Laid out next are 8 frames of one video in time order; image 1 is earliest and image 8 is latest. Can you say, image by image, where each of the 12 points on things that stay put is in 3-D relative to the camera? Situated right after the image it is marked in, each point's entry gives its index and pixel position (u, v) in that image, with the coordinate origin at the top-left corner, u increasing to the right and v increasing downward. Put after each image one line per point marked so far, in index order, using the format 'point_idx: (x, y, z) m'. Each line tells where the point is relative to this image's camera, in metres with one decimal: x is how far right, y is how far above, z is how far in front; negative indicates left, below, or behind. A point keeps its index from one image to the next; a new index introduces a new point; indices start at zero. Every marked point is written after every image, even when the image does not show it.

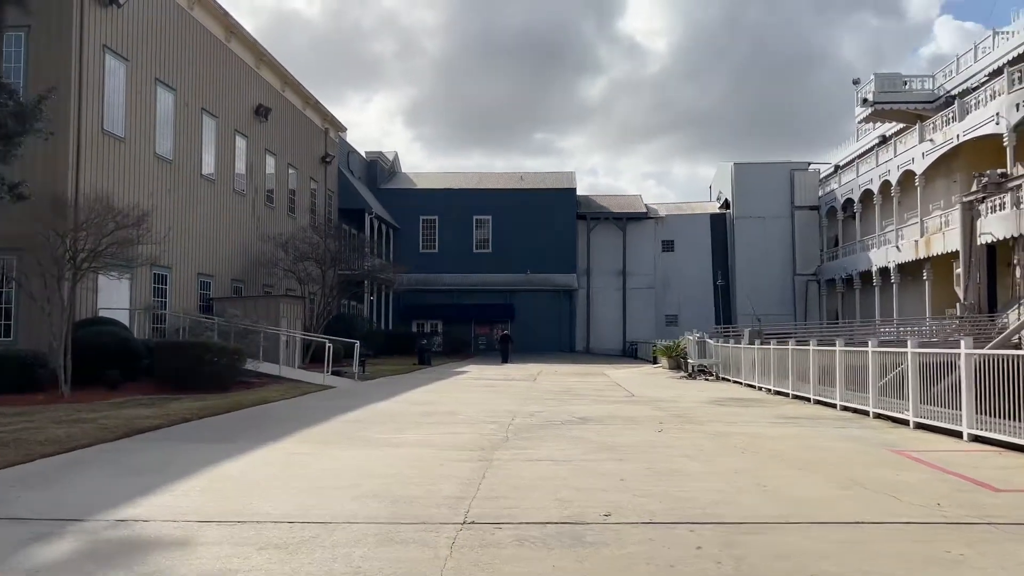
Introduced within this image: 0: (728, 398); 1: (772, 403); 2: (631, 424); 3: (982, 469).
0: (+2.9, -1.4, +10.8) m
1: (+3.3, -1.4, +10.3) m
2: (+1.1, -1.2, +7.3) m
3: (+2.9, -1.1, +5.0) m
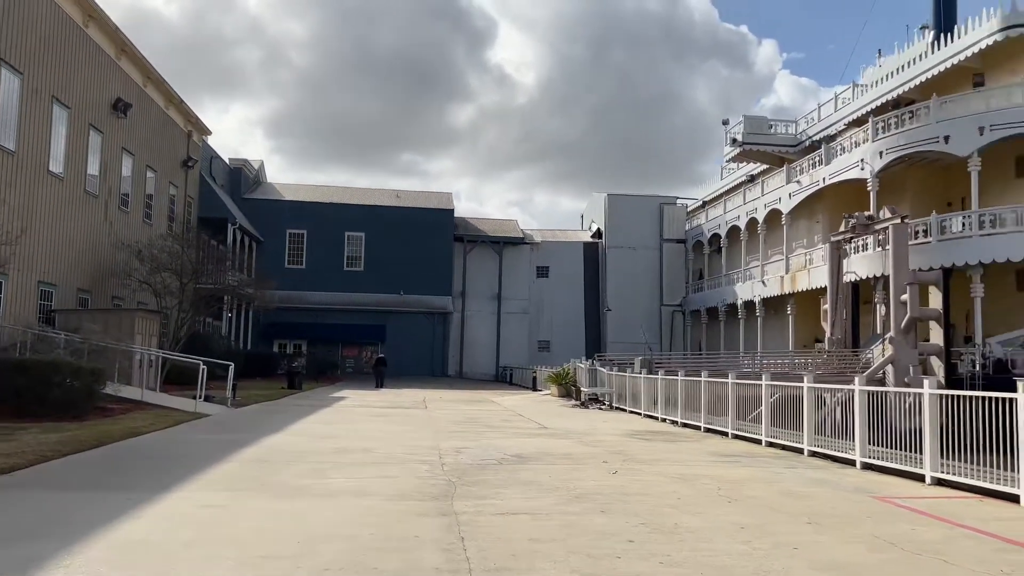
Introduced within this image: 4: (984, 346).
0: (+1.7, -1.8, +10.4) m
1: (+2.2, -1.8, +10.0) m
2: (+0.5, -1.4, +6.7) m
3: (+2.7, -1.3, +4.7) m
4: (+10.9, -1.3, +18.9) m
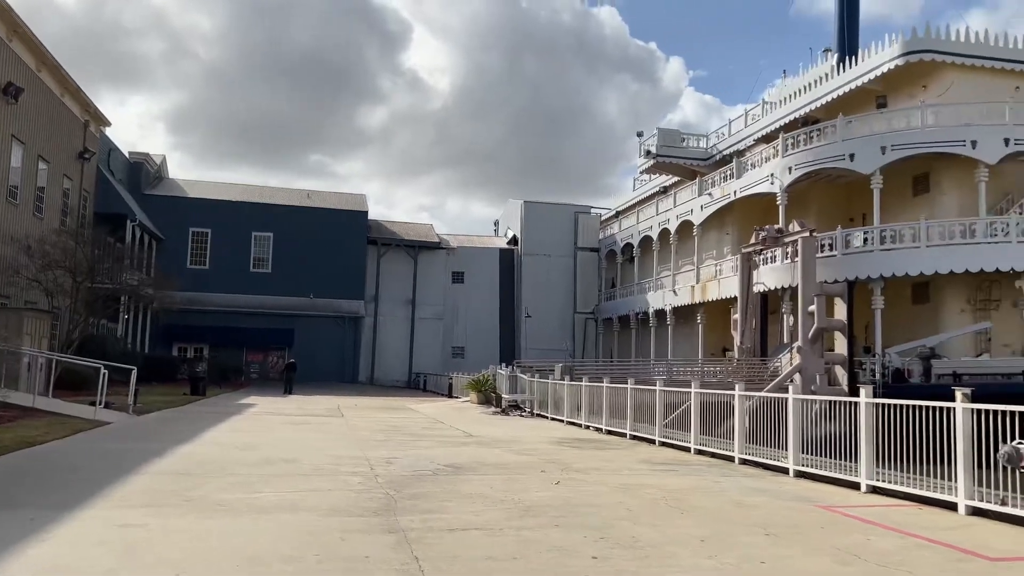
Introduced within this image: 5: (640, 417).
0: (+0.7, -1.9, +10.3) m
1: (+1.3, -1.9, +10.0) m
2: (0.0, -1.5, +6.4) m
3: (+2.4, -1.4, +4.8) m
4: (+8.9, -1.6, +19.7) m
5: (+1.8, -1.8, +11.2) m
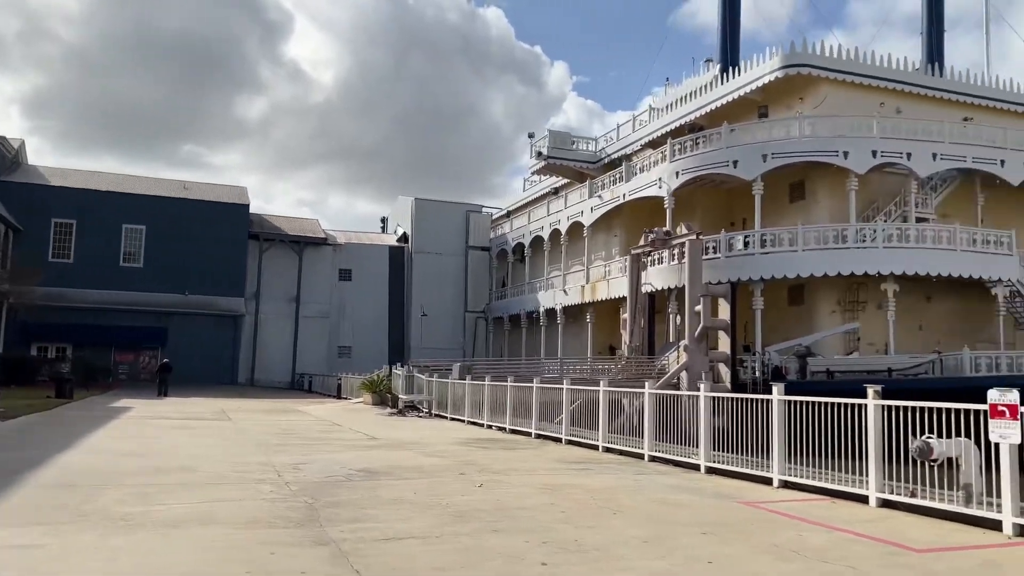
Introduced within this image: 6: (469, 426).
0: (-0.5, -1.9, +10.2) m
1: (+0.1, -1.9, +9.9) m
2: (-0.6, -1.4, +6.2) m
3: (+2.0, -1.4, +4.9) m
4: (+6.3, -1.7, +20.7) m
5: (+0.4, -1.8, +11.3) m
6: (-0.7, -2.4, +14.4) m
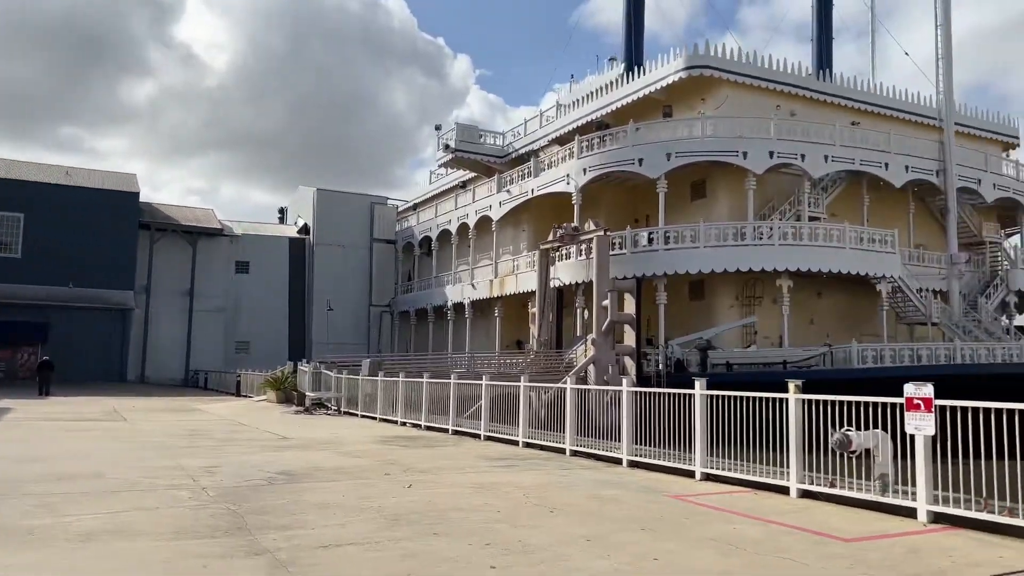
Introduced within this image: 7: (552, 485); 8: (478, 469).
0: (-1.5, -1.8, +10.0) m
1: (-0.8, -1.8, +9.8) m
2: (-1.1, -1.4, +6.1) m
3: (+1.6, -1.4, +5.1) m
4: (+4.0, -1.6, +21.2) m
5: (-0.7, -1.7, +11.2) m
6: (-2.2, -2.3, +14.2) m
7: (+0.3, -1.4, +5.9) m
8: (-0.3, -1.5, +7.0) m
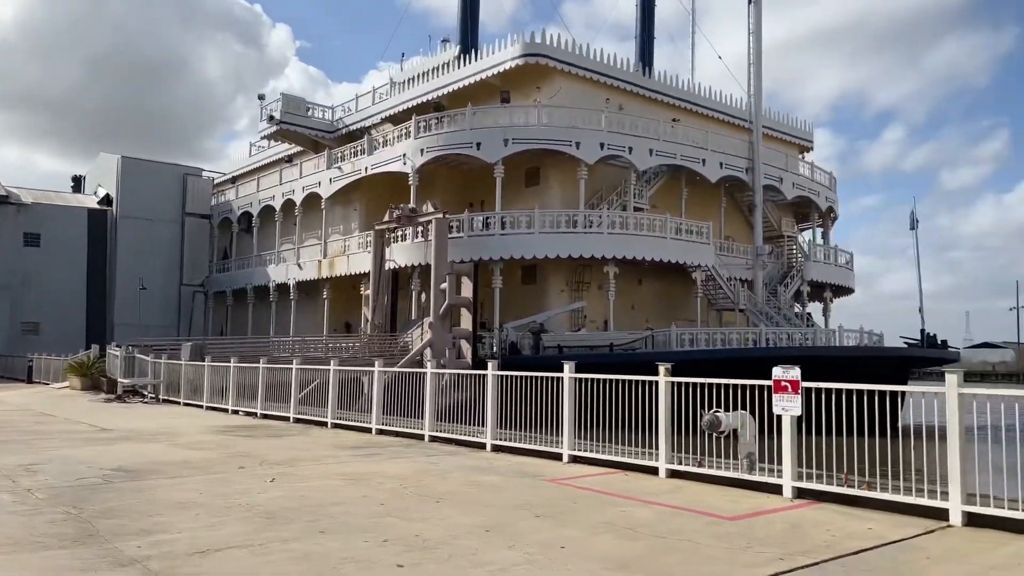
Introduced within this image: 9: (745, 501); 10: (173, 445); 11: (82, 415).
0: (-3.2, -1.6, +9.3) m
1: (-2.6, -1.6, +9.3) m
2: (-2.0, -1.2, +5.6) m
3: (+0.9, -1.3, +5.2) m
4: (-0.3, -1.1, +21.5) m
5: (-2.7, -1.4, +10.6) m
6: (-4.8, -2.0, +13.3) m
7: (-0.6, -1.3, +5.7) m
8: (-1.4, -1.4, +6.6) m
9: (+1.4, -1.3, +4.9) m
10: (-3.1, -1.4, +7.3) m
11: (-5.5, -1.6, +10.5) m
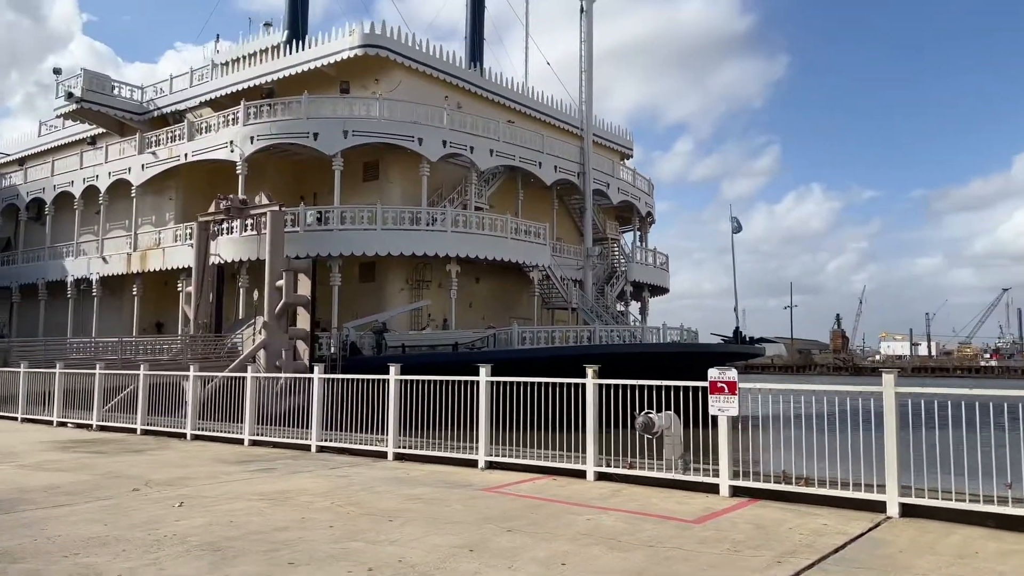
0: (-4.5, -1.5, +8.2) m
1: (-3.8, -1.6, +8.3) m
2: (-2.4, -1.2, +4.8) m
3: (+0.5, -1.3, +5.1) m
4: (-4.4, -1.1, +20.7) m
5: (-4.3, -1.4, +9.6) m
6: (-6.9, -1.9, +11.7) m
7: (-1.1, -1.3, +5.3) m
8: (-2.1, -1.4, +6.0) m
9: (+1.1, -1.3, +4.9) m
10: (-3.8, -1.4, +6.3) m
11: (-7.0, -1.6, +8.9) m
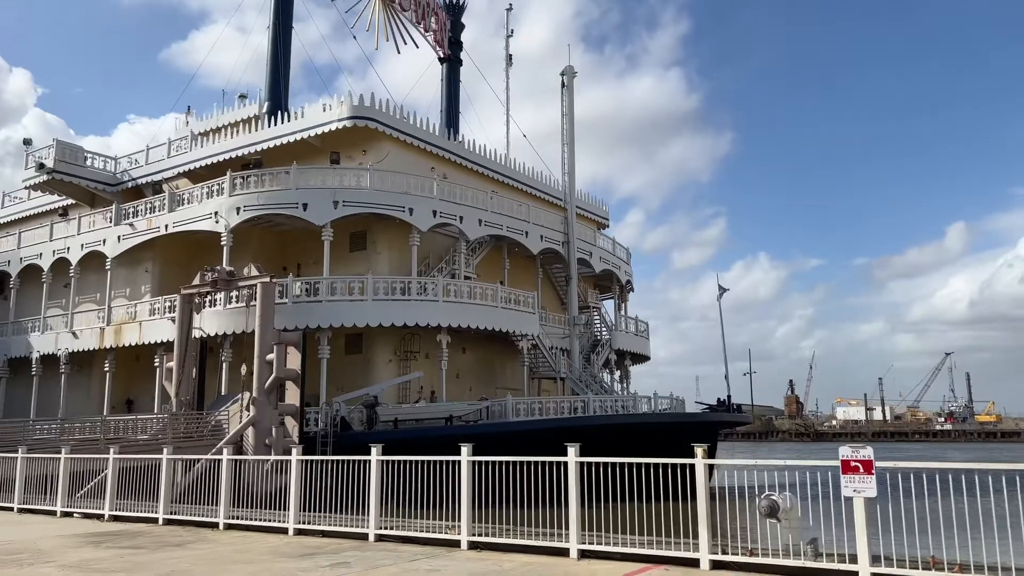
0: (-3.9, -2.3, +7.6) m
1: (-3.2, -2.3, +7.7) m
2: (-1.7, -1.7, +4.3) m
3: (+1.2, -1.7, +4.7) m
4: (-4.4, -2.9, +20.0) m
5: (-3.8, -2.2, +8.9) m
6: (-6.5, -3.0, +10.9) m
7: (-0.4, -1.8, +4.8) m
8: (-1.4, -1.9, +5.5) m
9: (+1.8, -1.7, +4.6) m
10: (-3.2, -1.9, +5.7) m
11: (-6.4, -2.4, +8.1) m
